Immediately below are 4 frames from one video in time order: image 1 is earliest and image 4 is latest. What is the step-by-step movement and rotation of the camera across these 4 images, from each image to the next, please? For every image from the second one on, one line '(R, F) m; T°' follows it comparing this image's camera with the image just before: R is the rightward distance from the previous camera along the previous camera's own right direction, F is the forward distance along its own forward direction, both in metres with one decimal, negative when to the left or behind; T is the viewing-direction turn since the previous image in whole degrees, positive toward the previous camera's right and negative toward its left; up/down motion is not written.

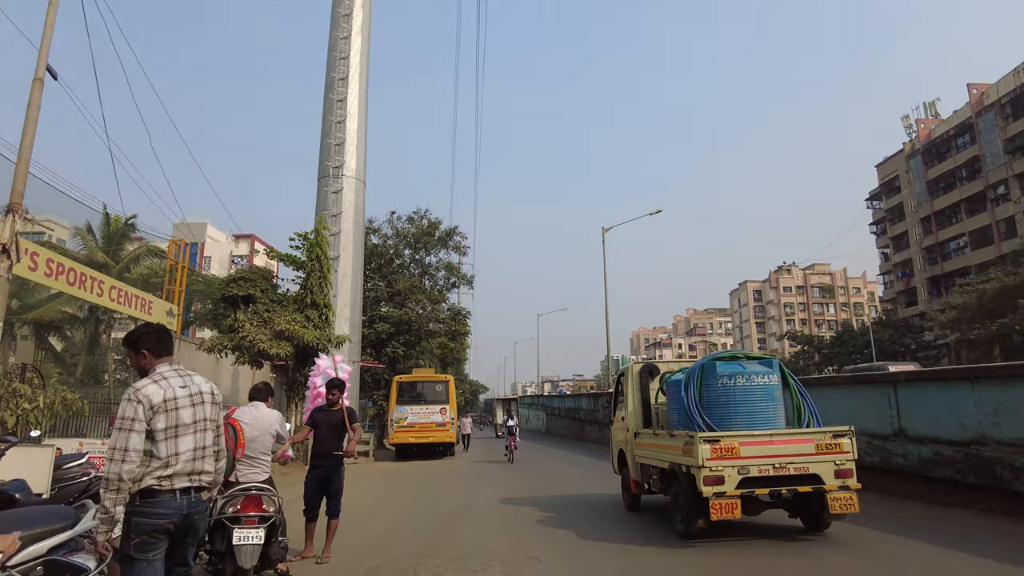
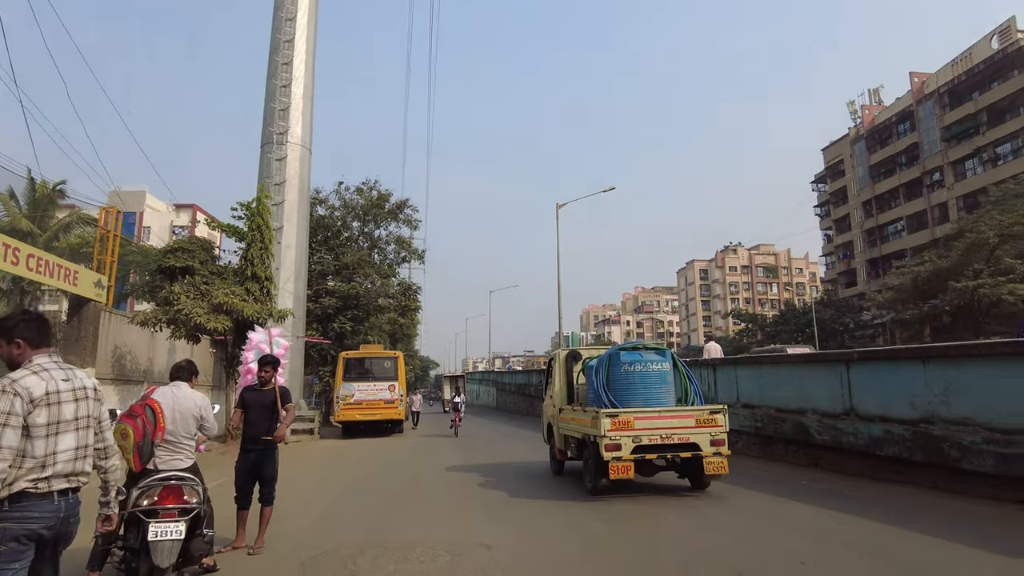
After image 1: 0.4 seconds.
(0.0, +0.3) m; +4°
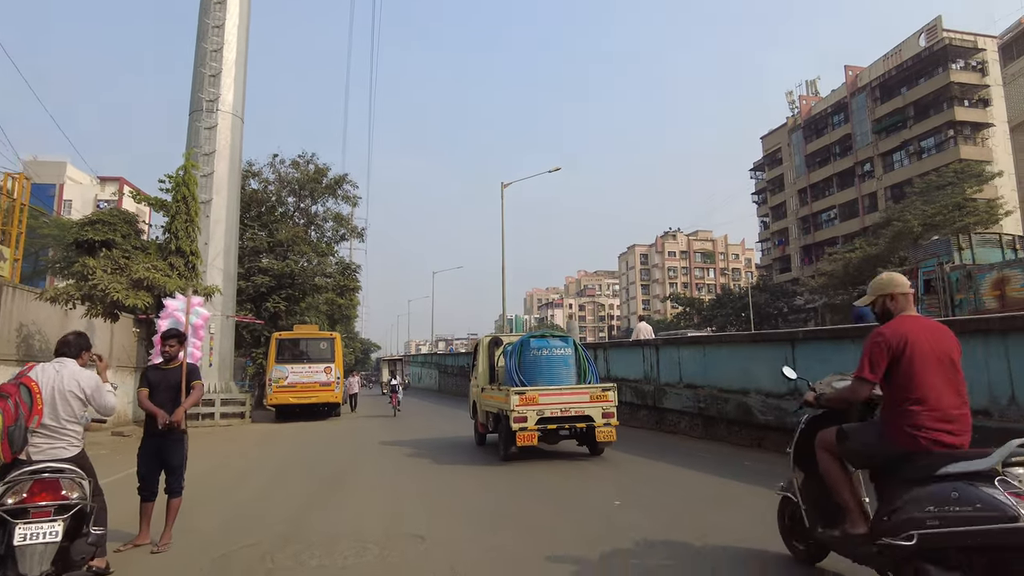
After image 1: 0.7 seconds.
(0.0, +0.4) m; +5°
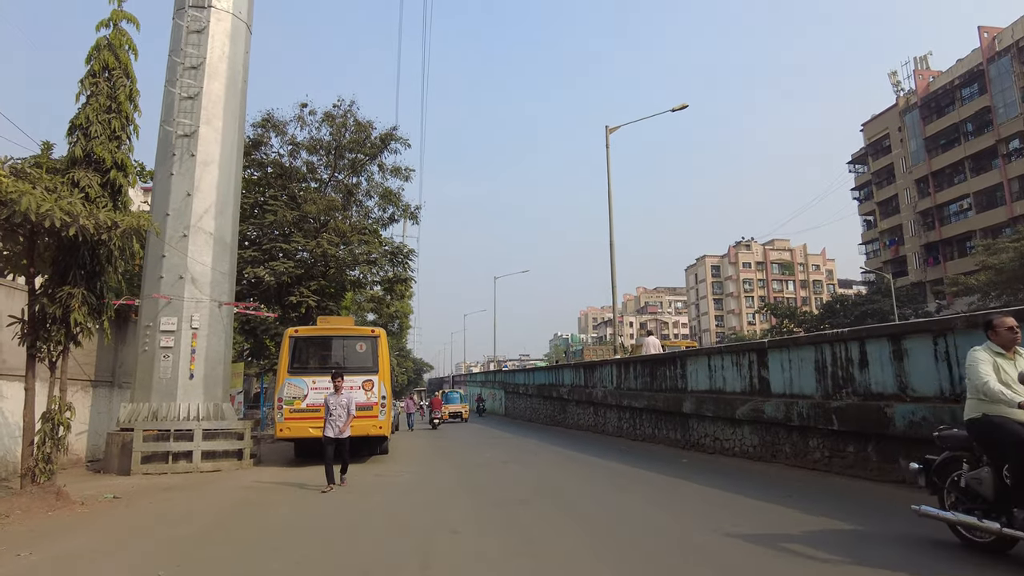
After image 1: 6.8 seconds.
(-1.7, +6.8) m; -4°
